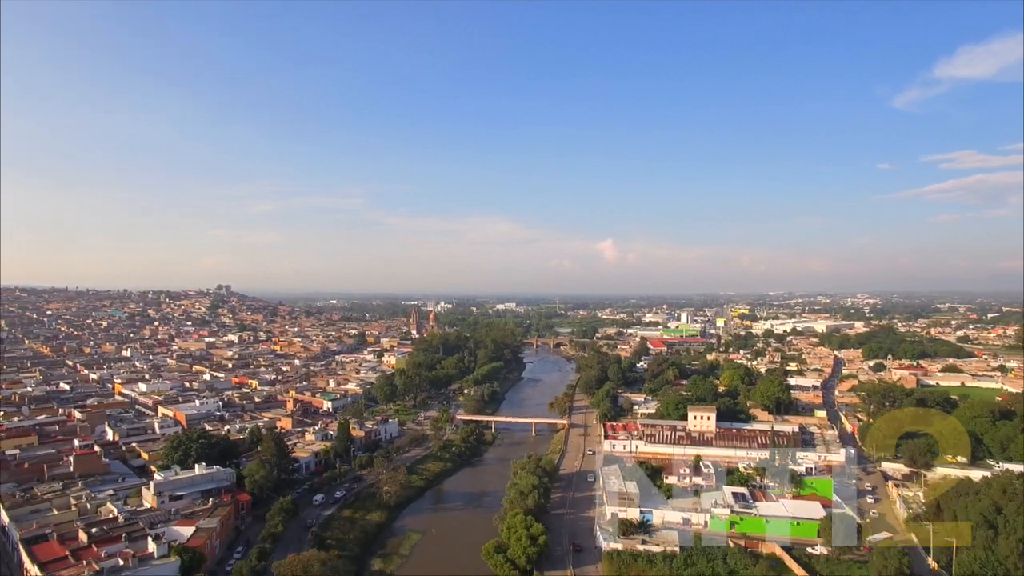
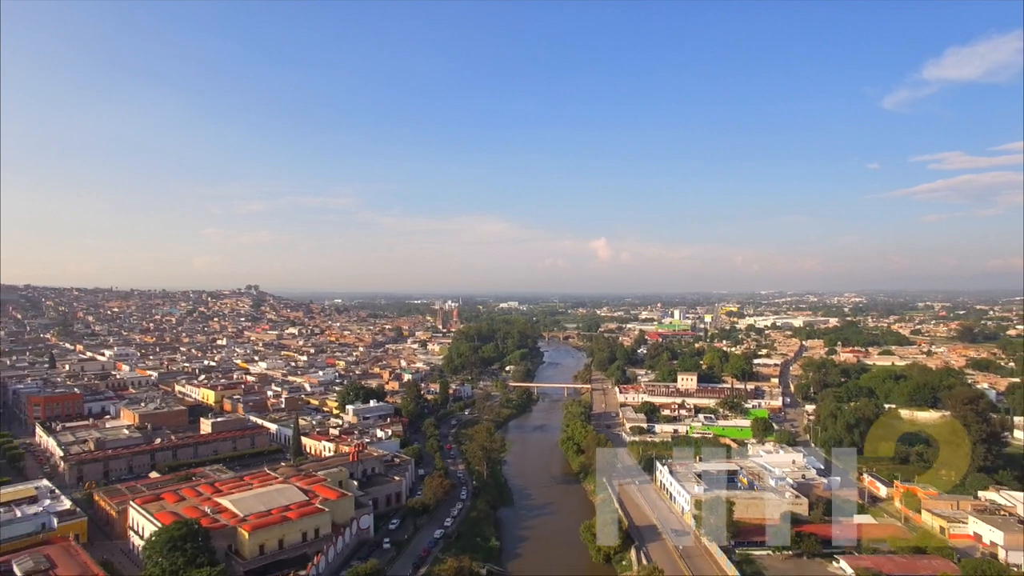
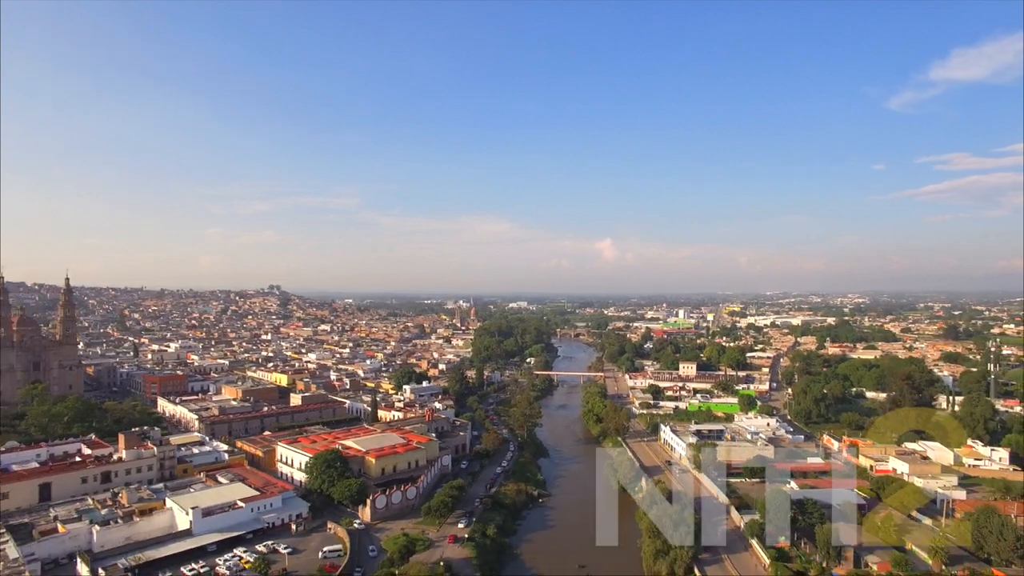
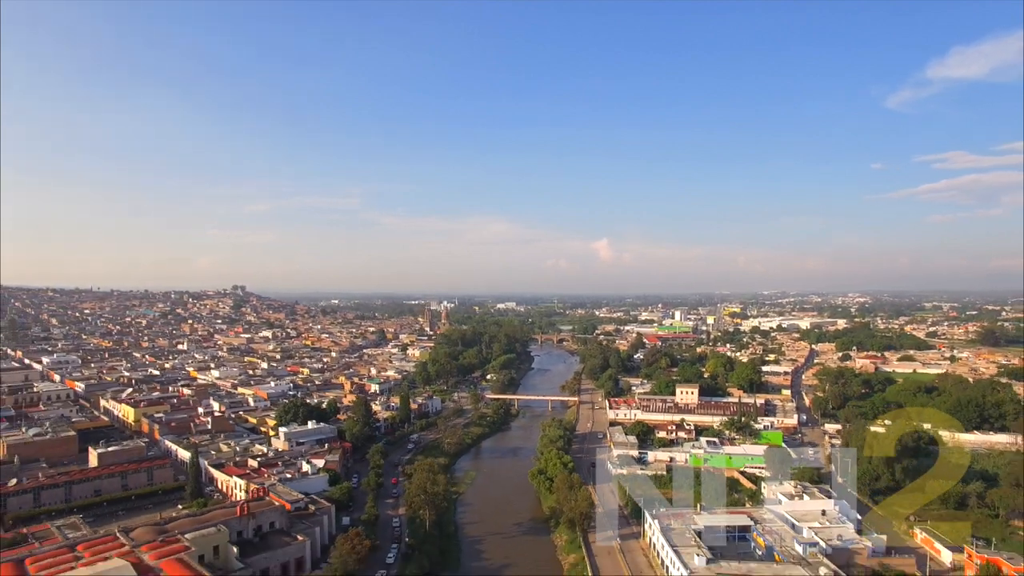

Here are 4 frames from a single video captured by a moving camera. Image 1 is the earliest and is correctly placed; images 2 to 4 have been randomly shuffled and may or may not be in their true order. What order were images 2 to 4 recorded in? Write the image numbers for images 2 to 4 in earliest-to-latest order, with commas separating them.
4, 2, 3
